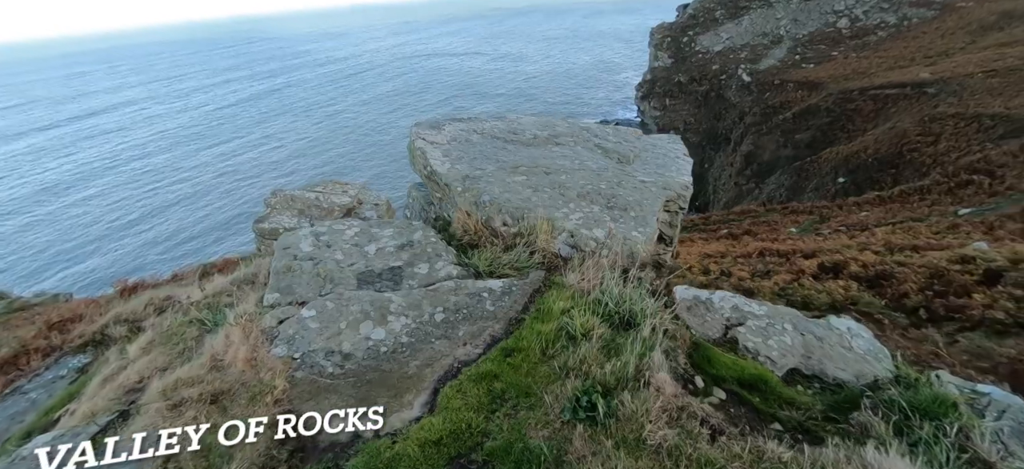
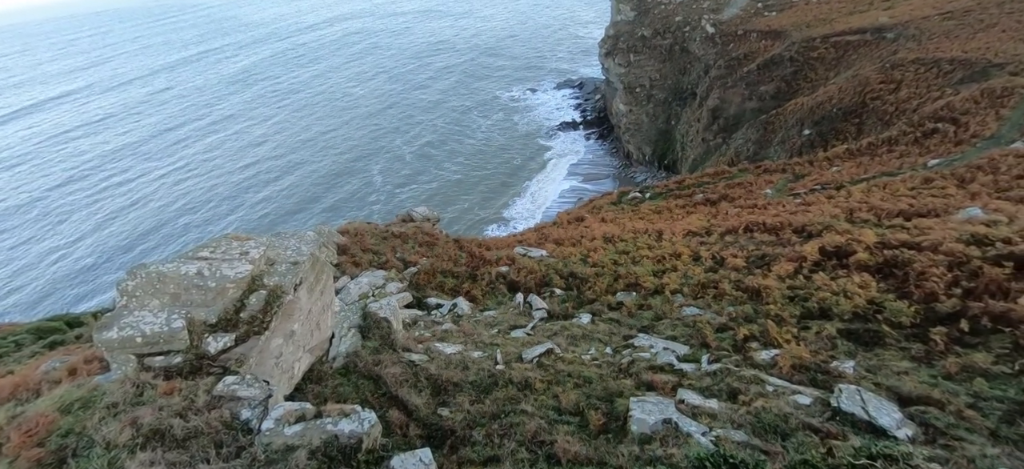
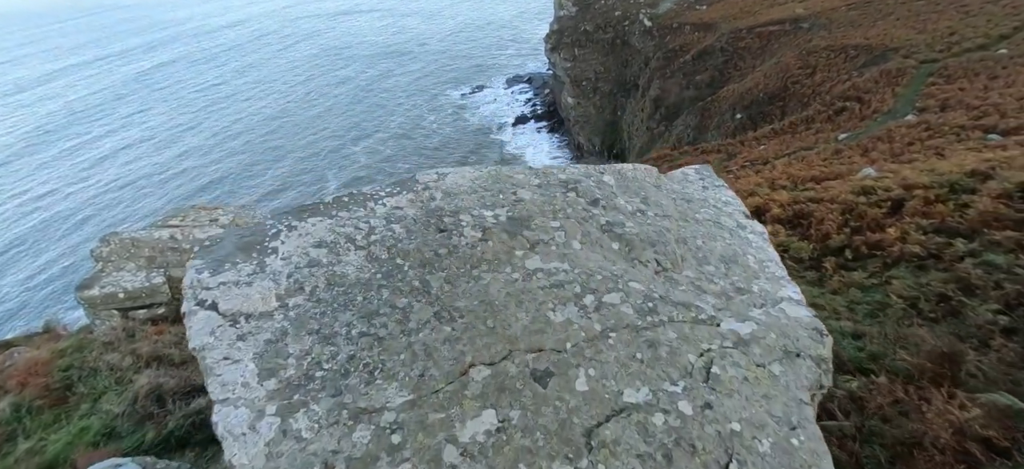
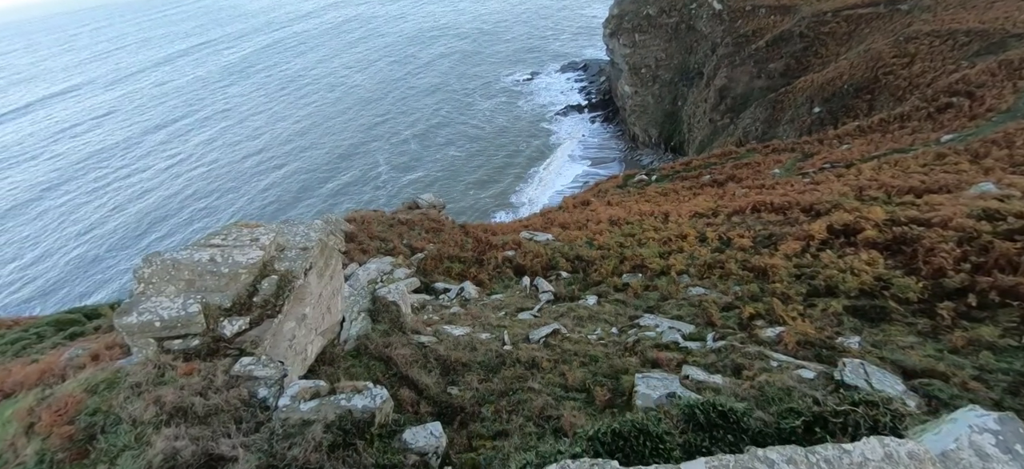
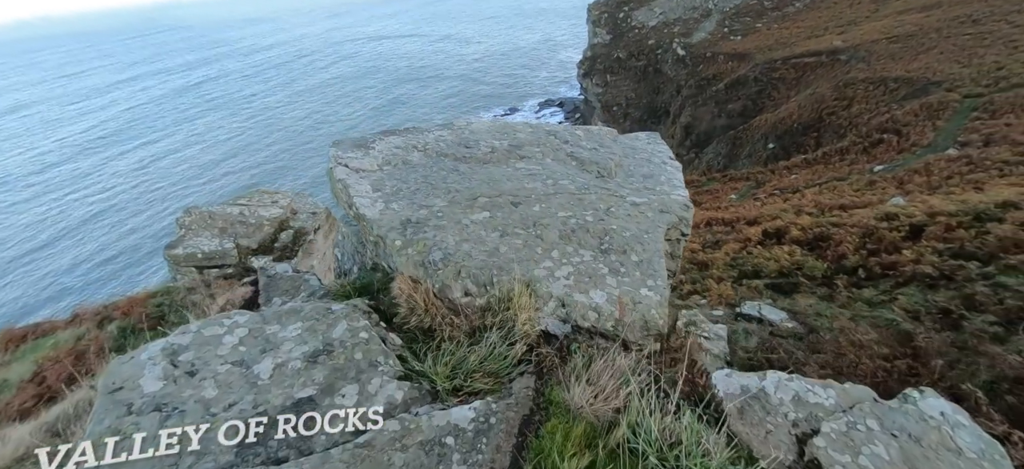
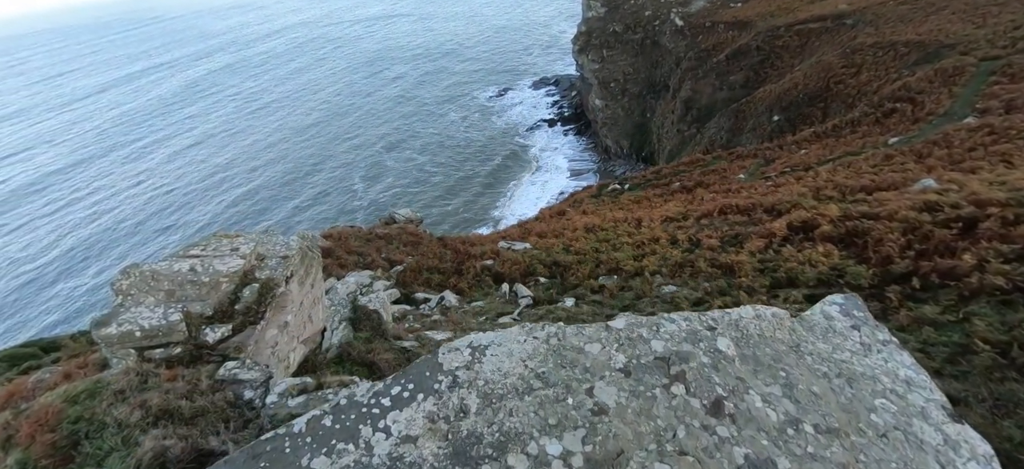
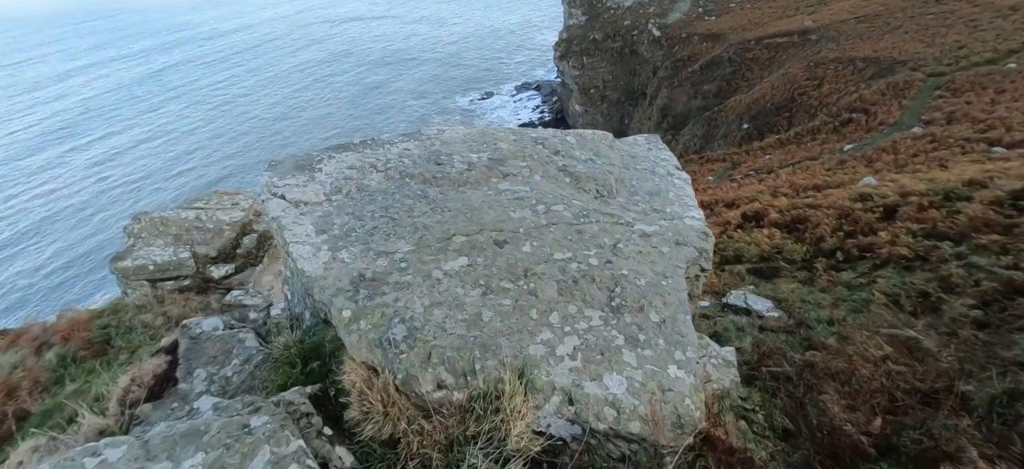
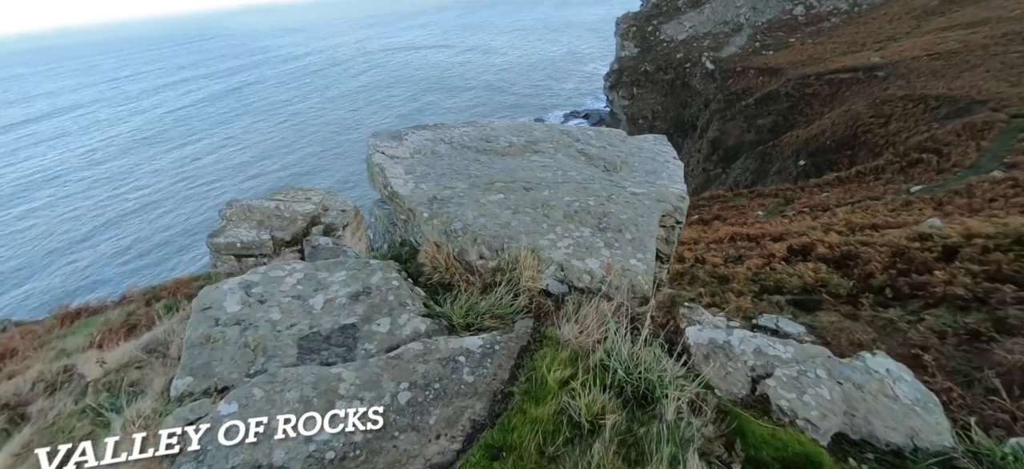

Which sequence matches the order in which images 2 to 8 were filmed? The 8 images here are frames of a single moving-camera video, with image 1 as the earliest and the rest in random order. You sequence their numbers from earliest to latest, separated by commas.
8, 5, 7, 3, 6, 4, 2
